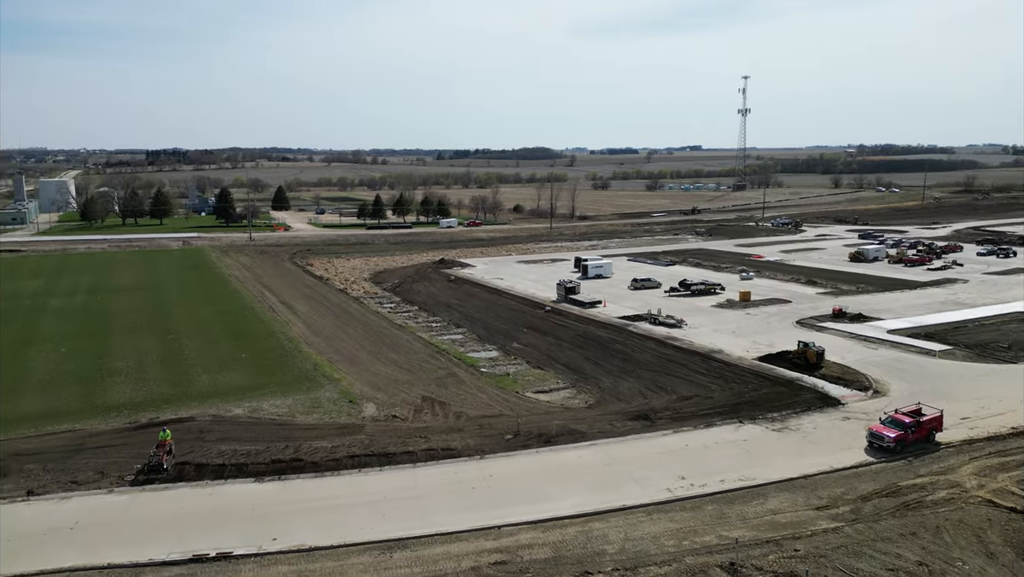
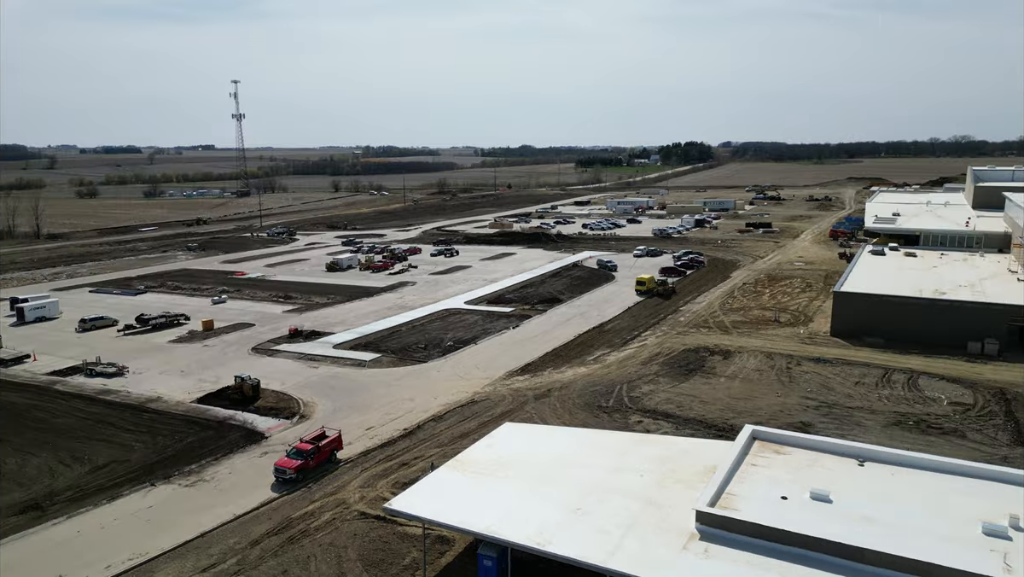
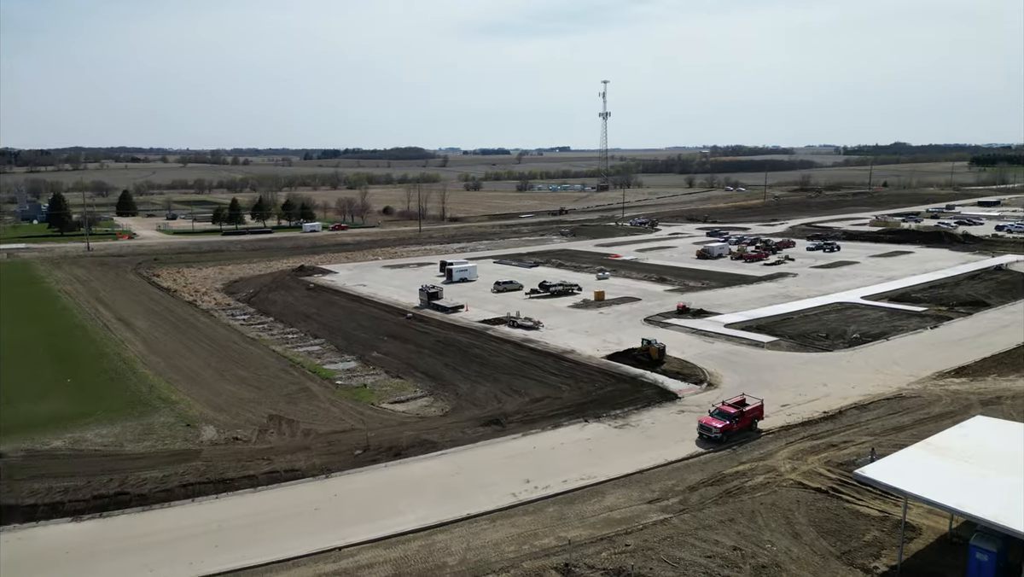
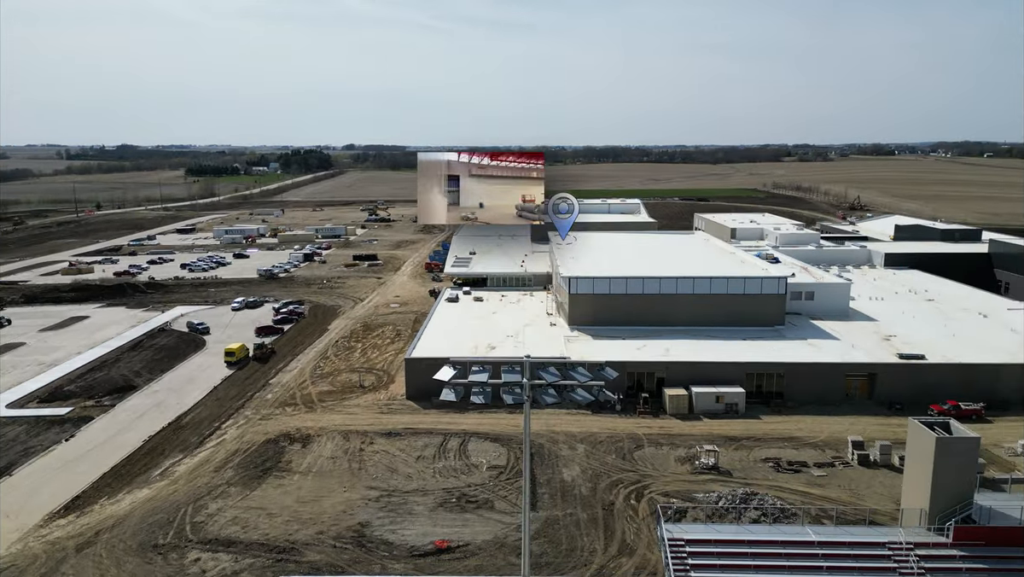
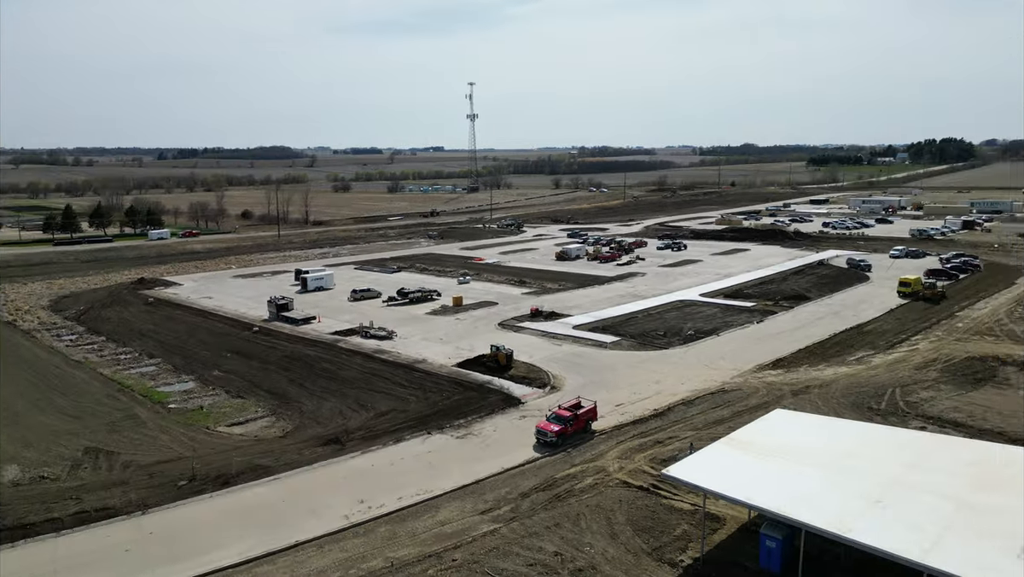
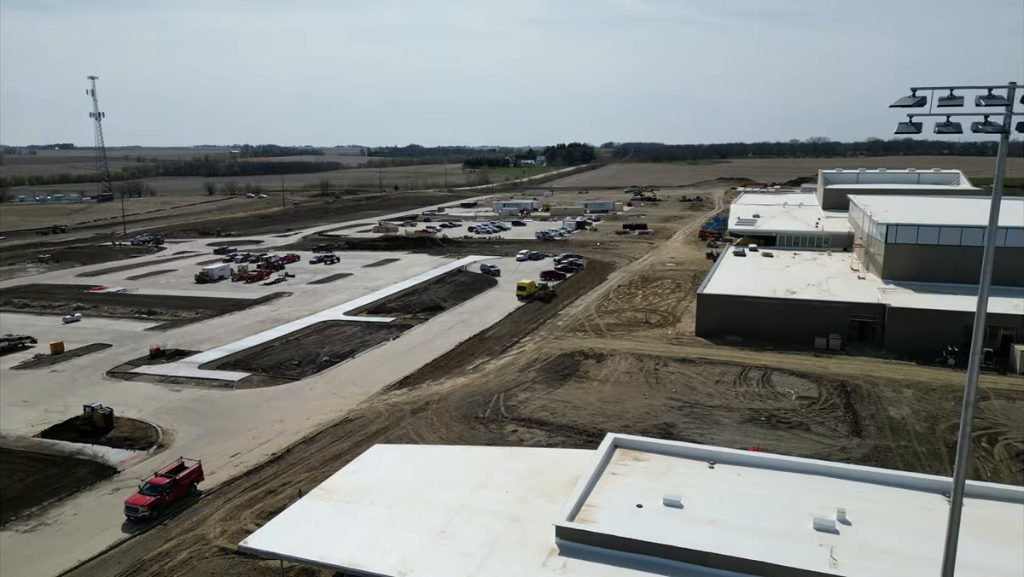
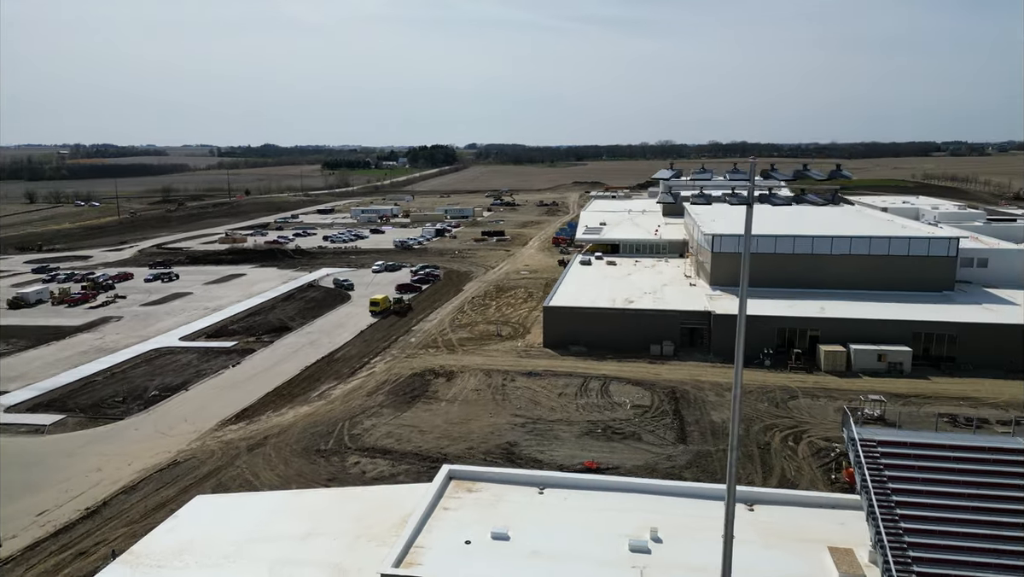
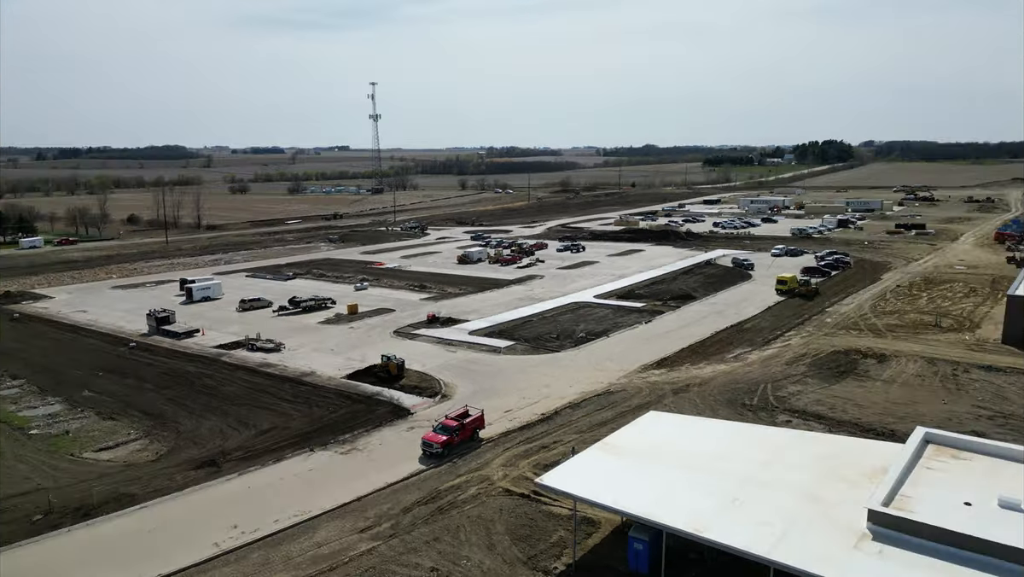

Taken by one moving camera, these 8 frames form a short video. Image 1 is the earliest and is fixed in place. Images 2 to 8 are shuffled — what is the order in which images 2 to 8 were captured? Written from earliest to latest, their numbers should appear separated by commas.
3, 5, 8, 2, 6, 7, 4
